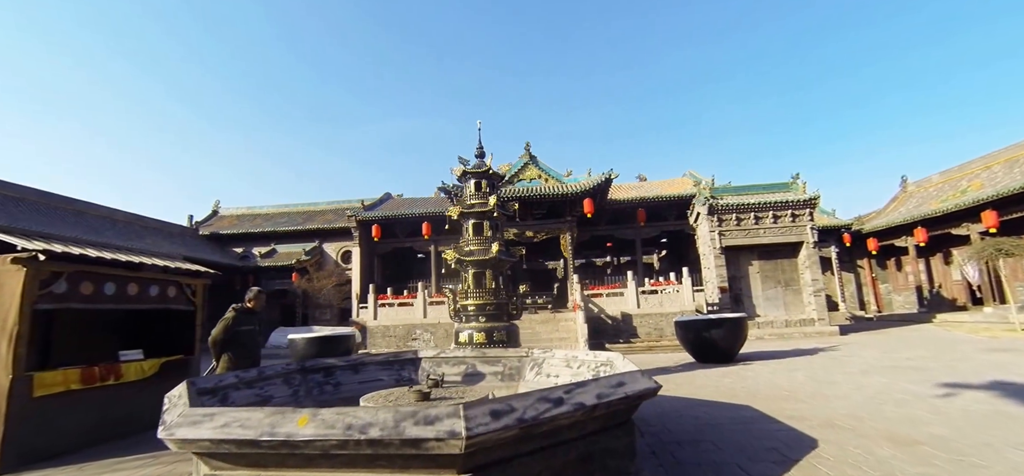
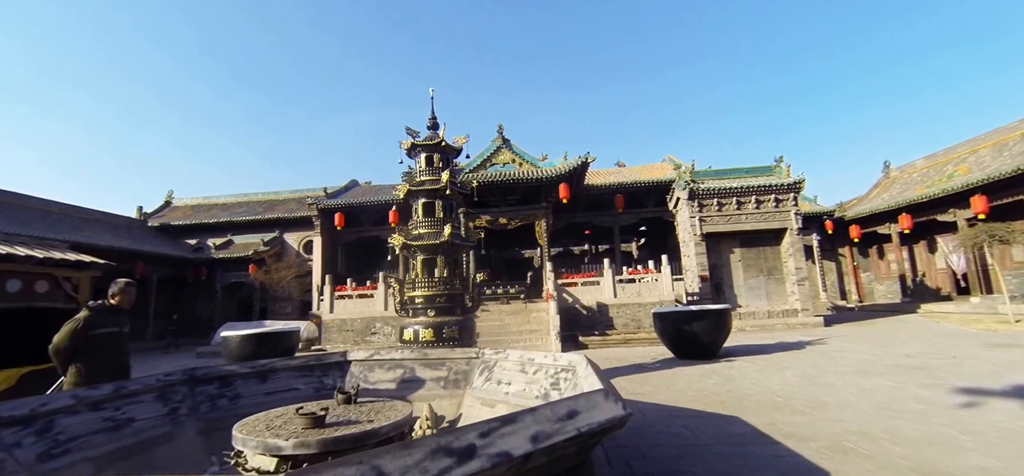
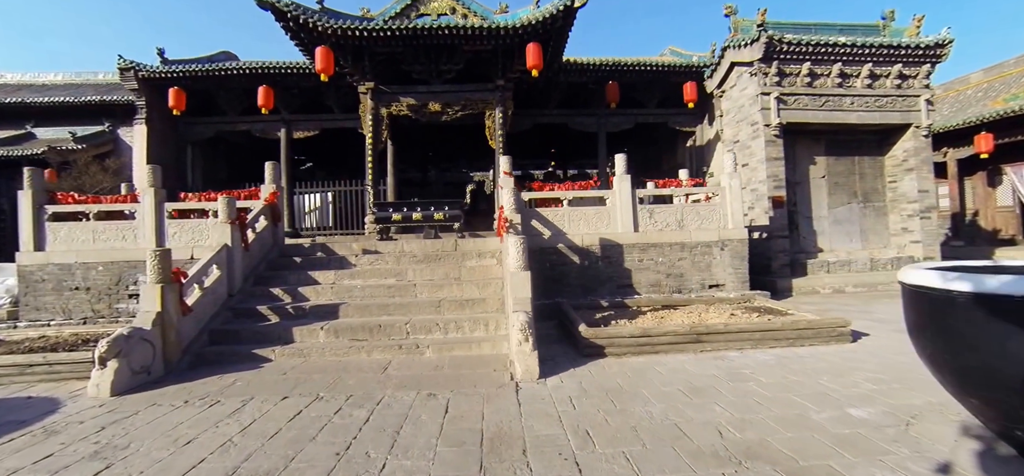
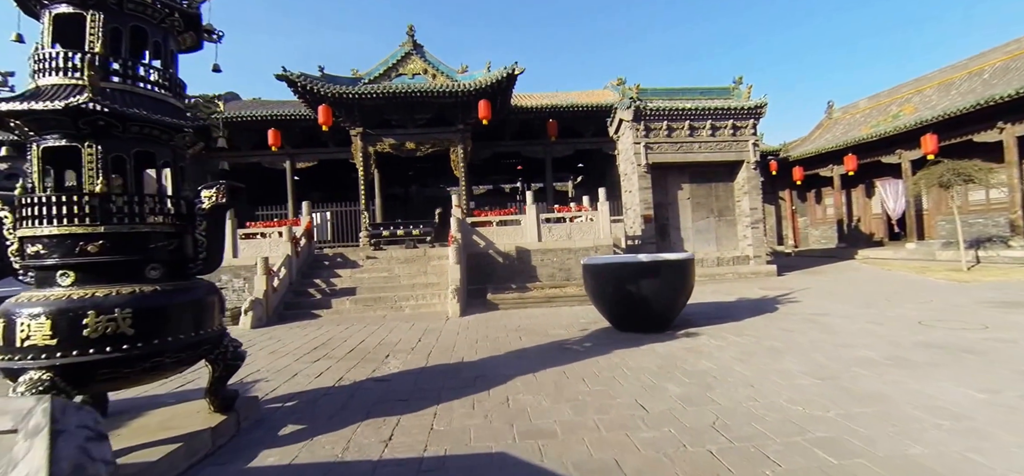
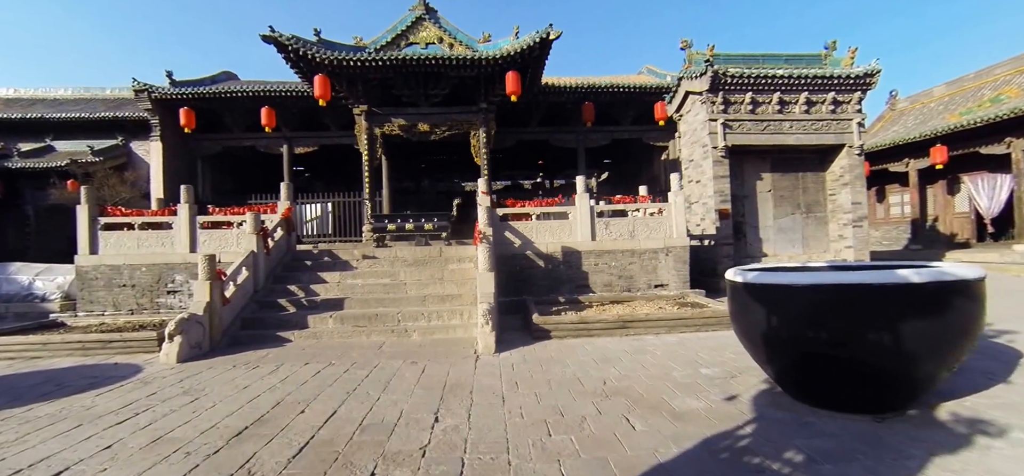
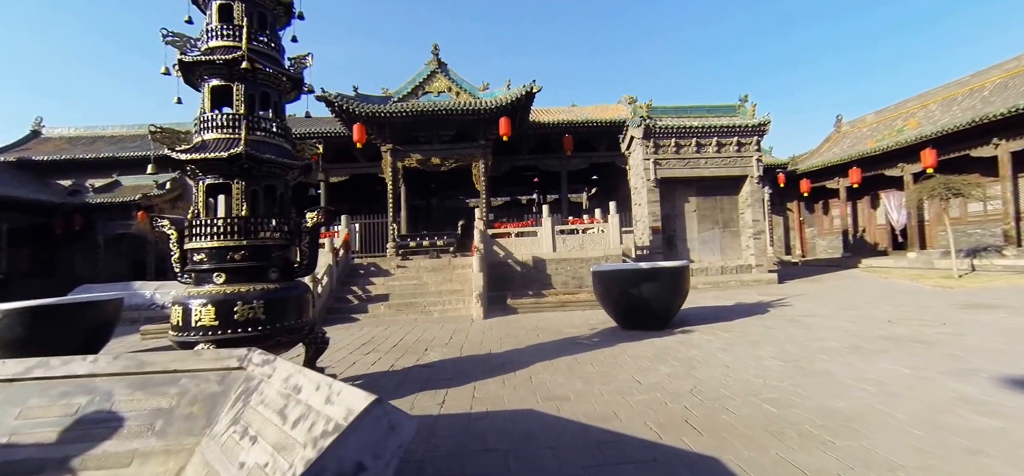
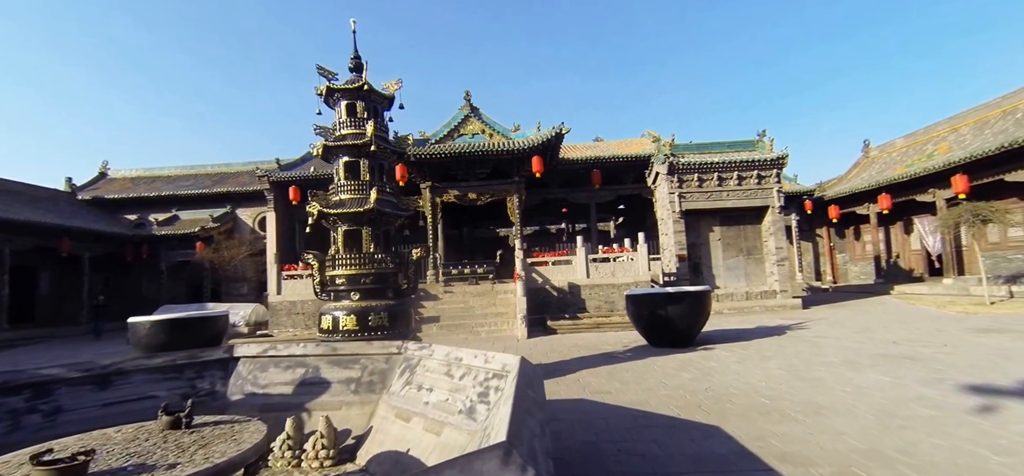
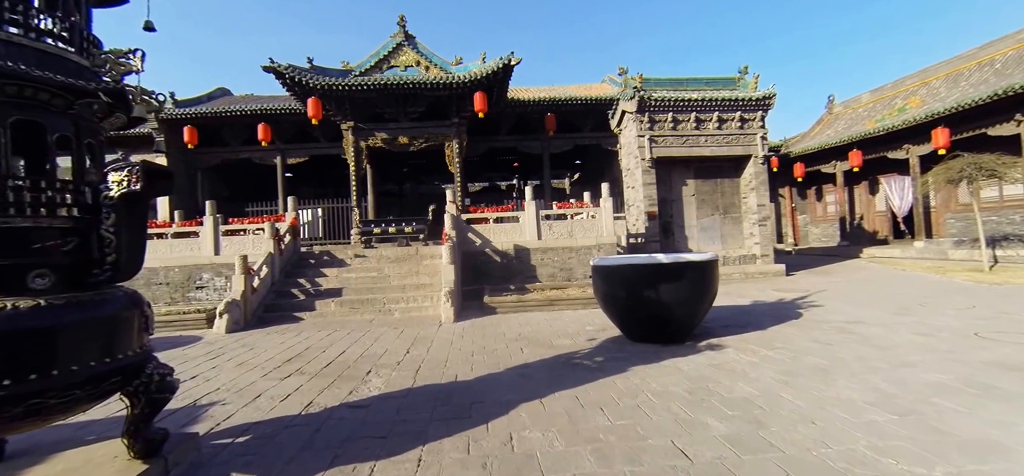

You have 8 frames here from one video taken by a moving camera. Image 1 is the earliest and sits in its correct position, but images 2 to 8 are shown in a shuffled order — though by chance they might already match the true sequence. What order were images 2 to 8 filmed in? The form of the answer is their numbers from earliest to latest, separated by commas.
2, 7, 6, 4, 8, 5, 3
